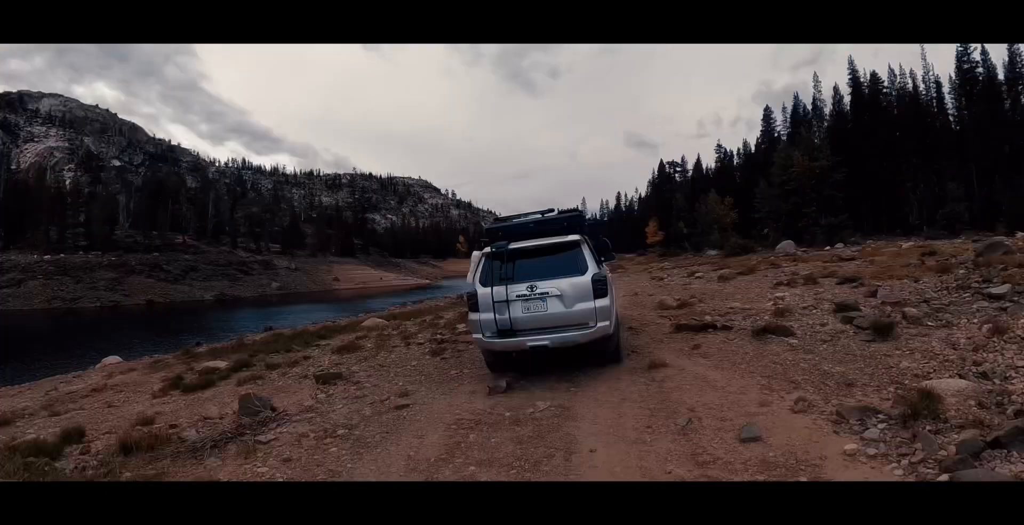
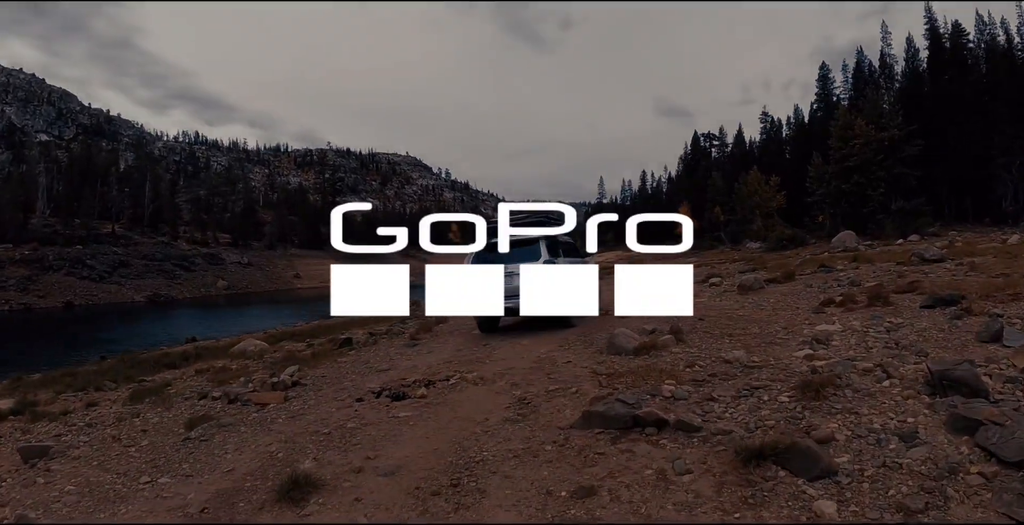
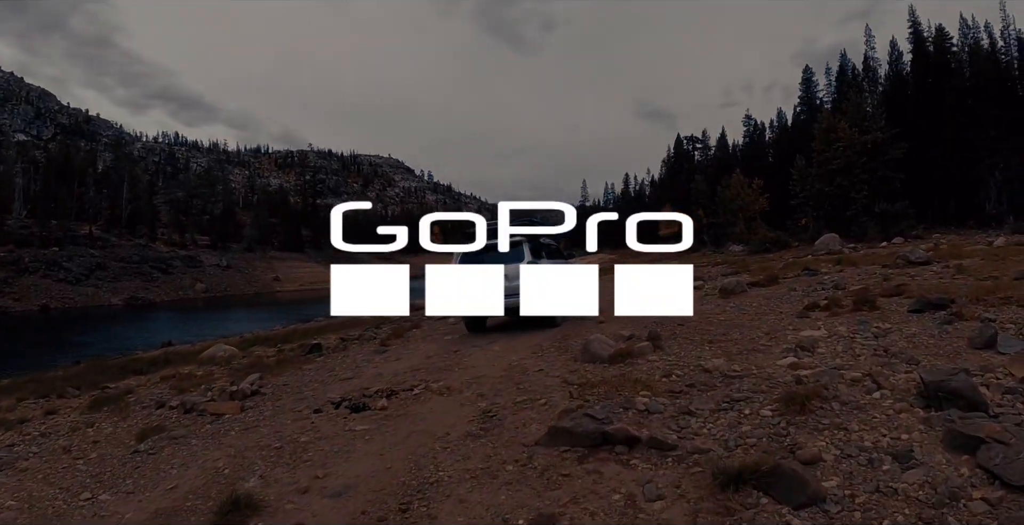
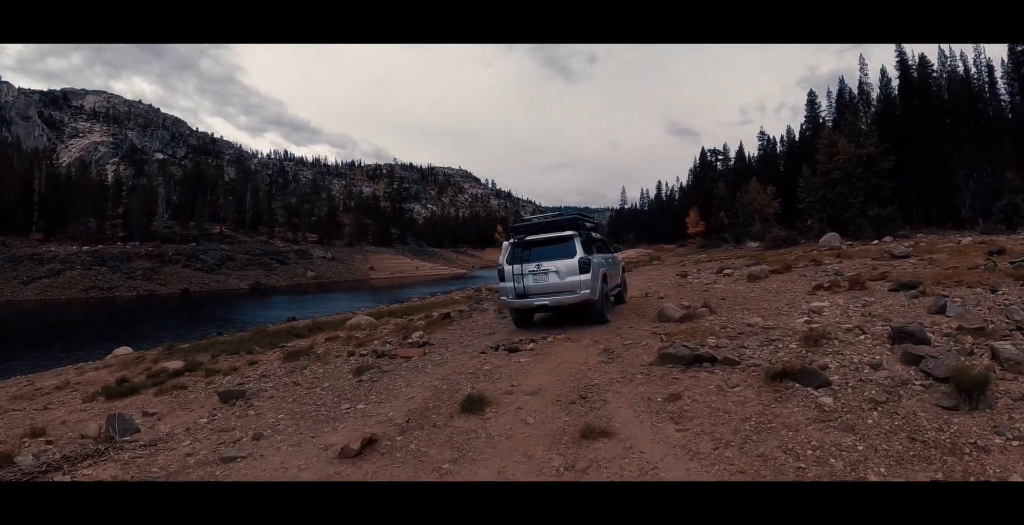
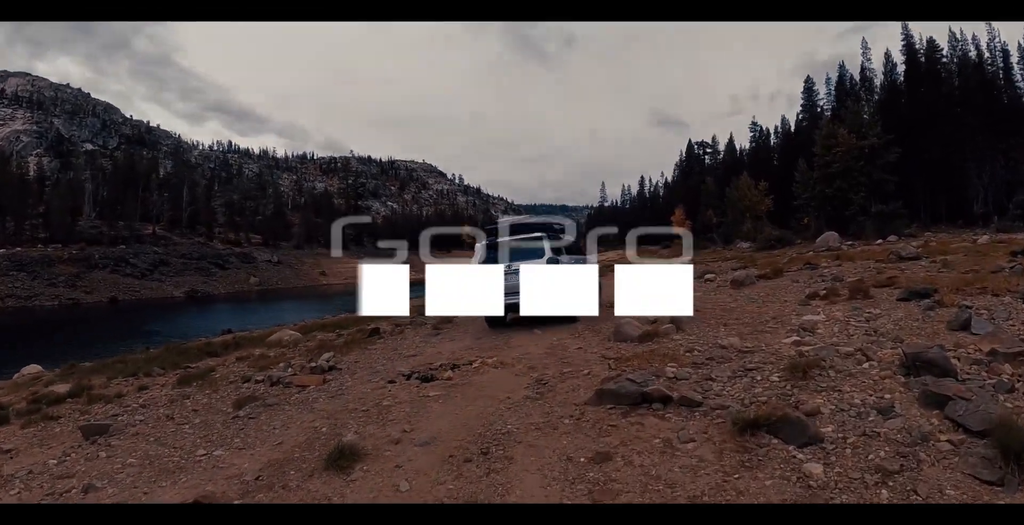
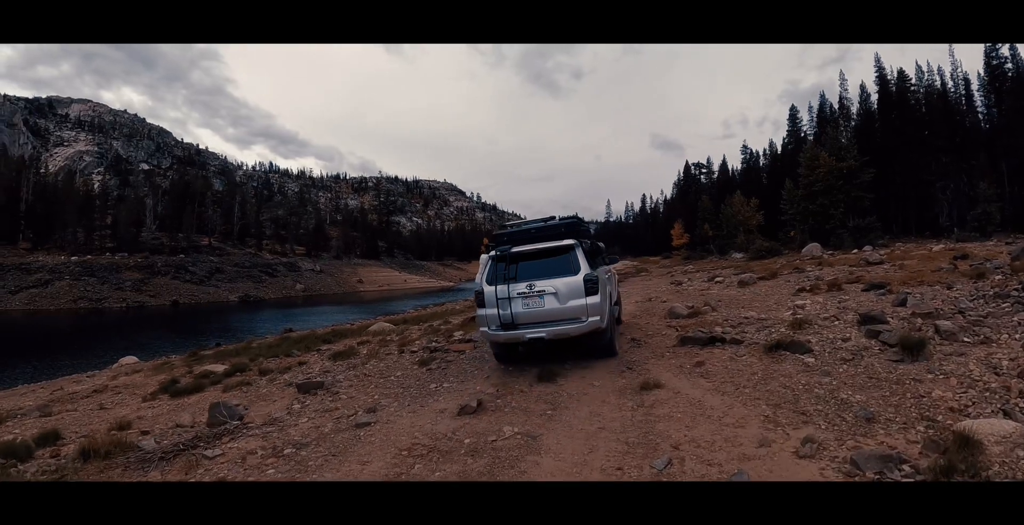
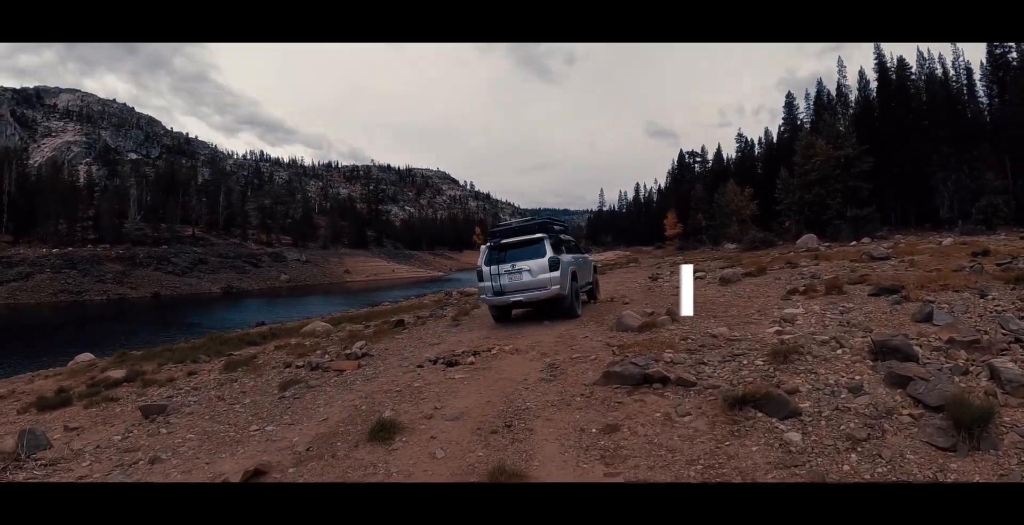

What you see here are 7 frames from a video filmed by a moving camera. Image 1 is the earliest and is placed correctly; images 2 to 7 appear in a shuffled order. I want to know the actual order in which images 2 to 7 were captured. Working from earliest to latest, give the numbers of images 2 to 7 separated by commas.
6, 4, 7, 5, 2, 3
